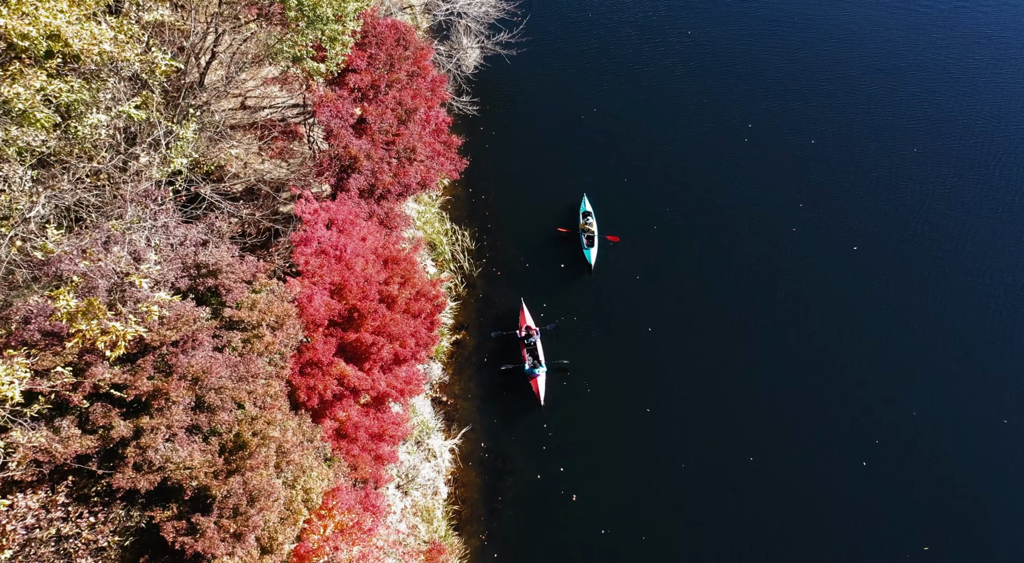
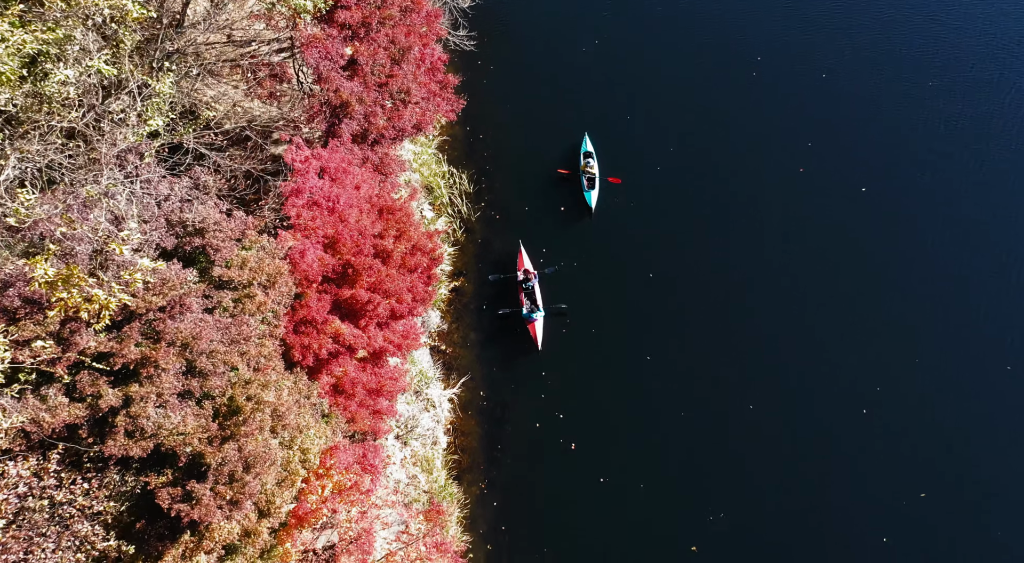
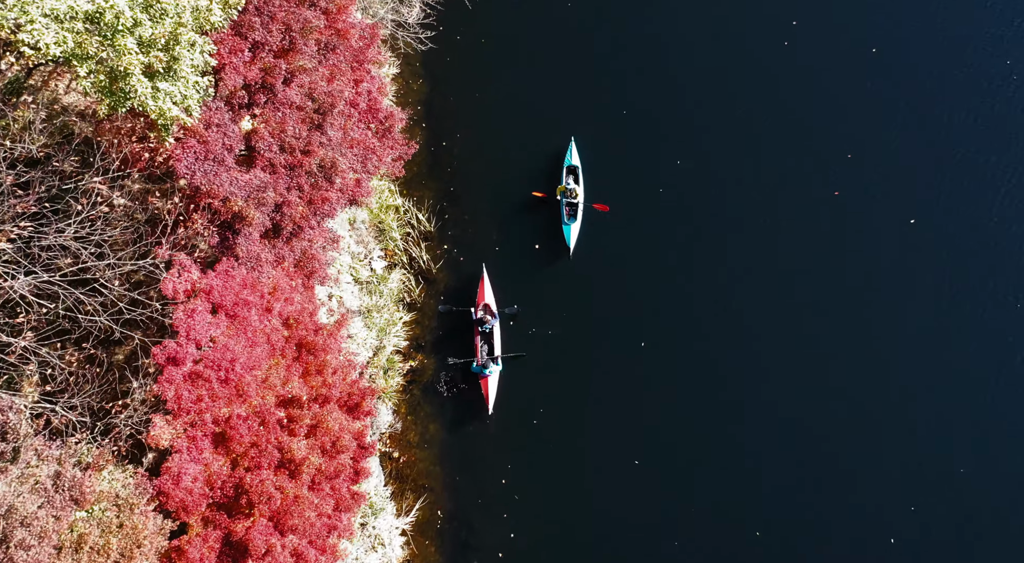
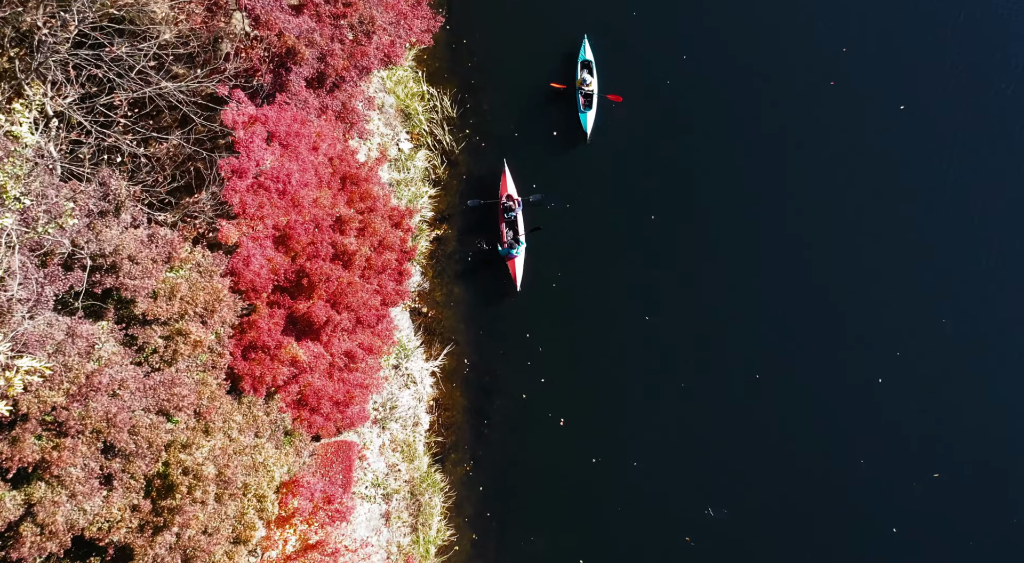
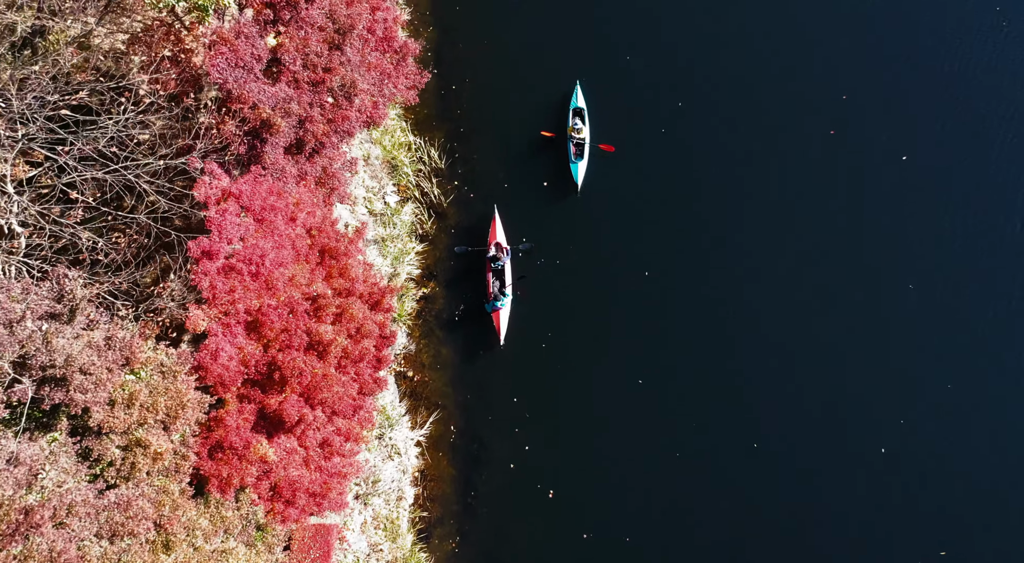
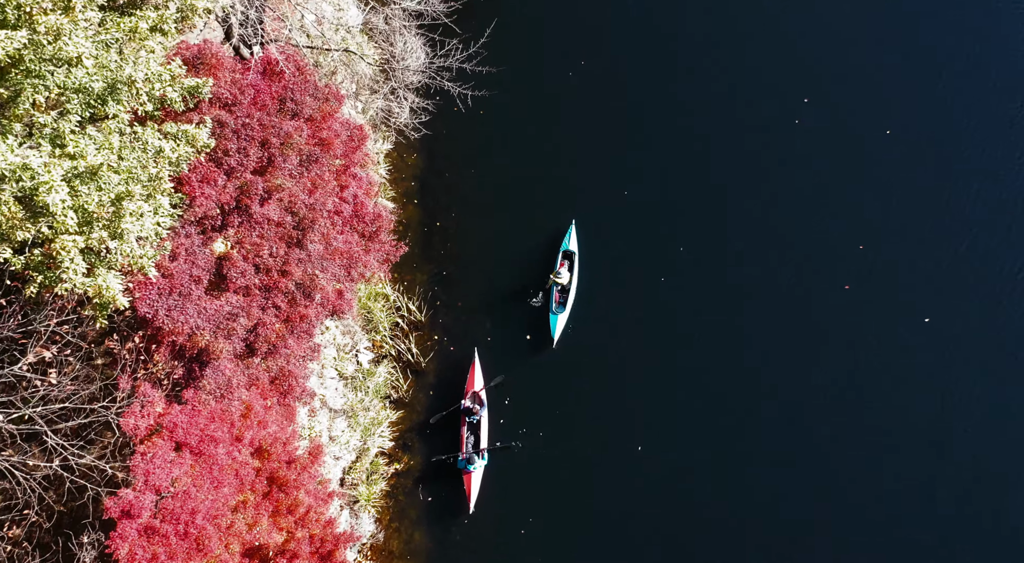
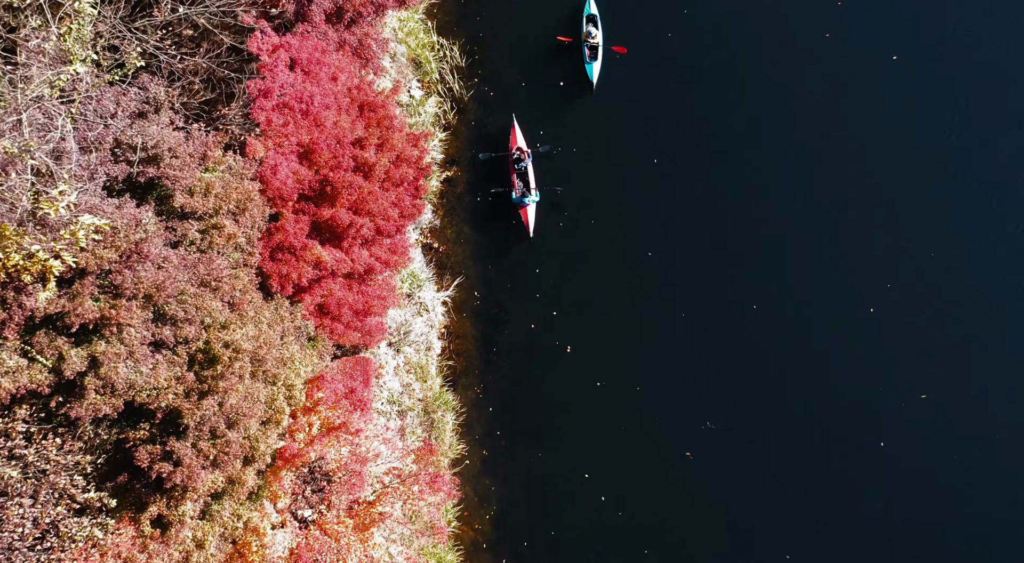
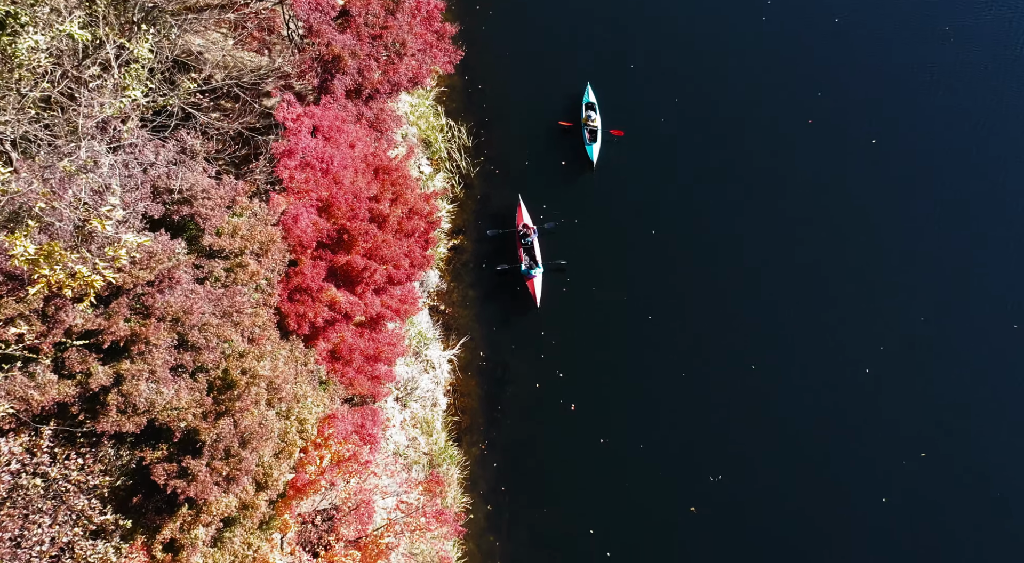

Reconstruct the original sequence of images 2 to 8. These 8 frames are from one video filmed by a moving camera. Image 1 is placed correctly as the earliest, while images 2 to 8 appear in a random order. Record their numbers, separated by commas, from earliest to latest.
2, 8, 7, 4, 5, 3, 6
